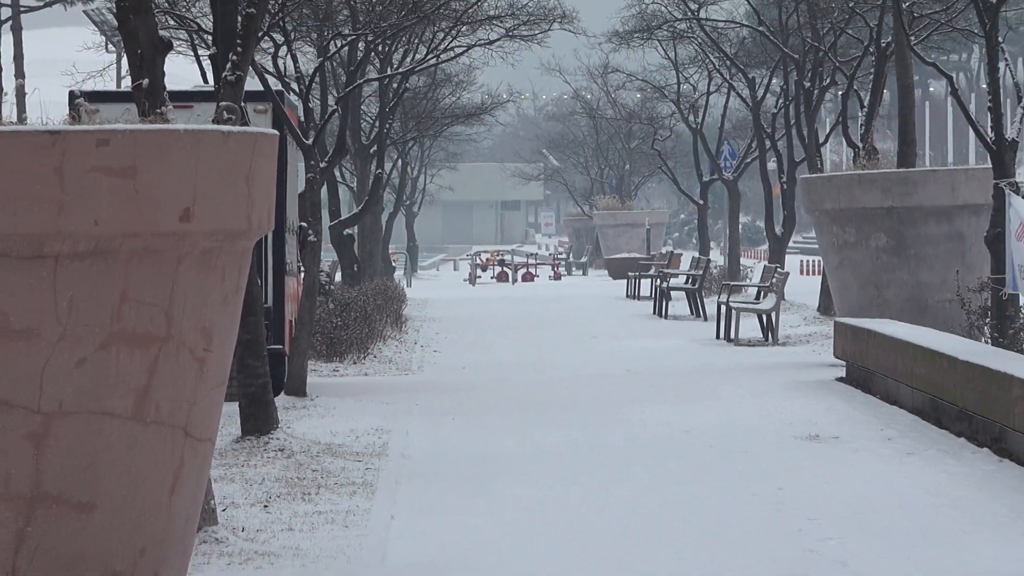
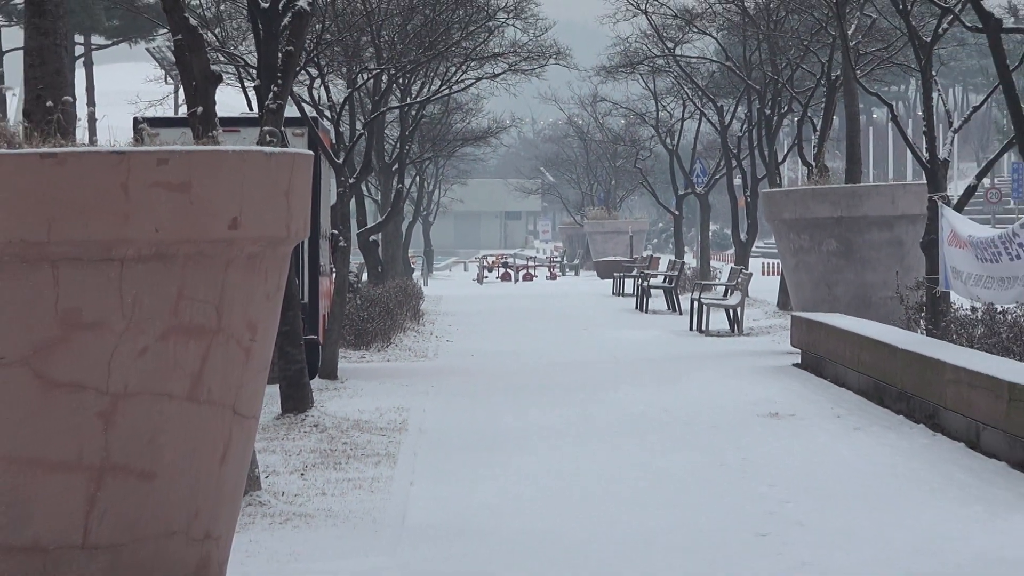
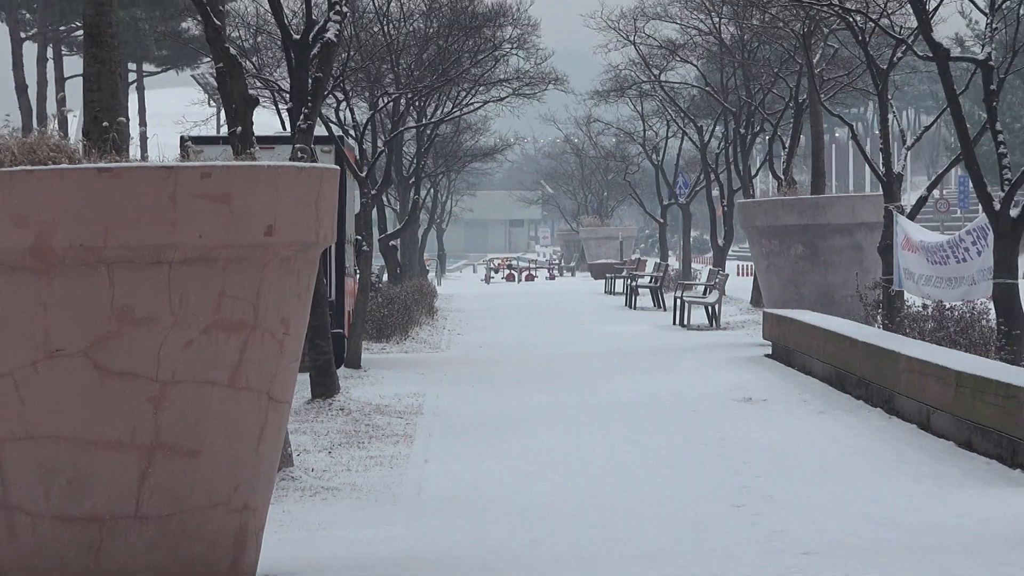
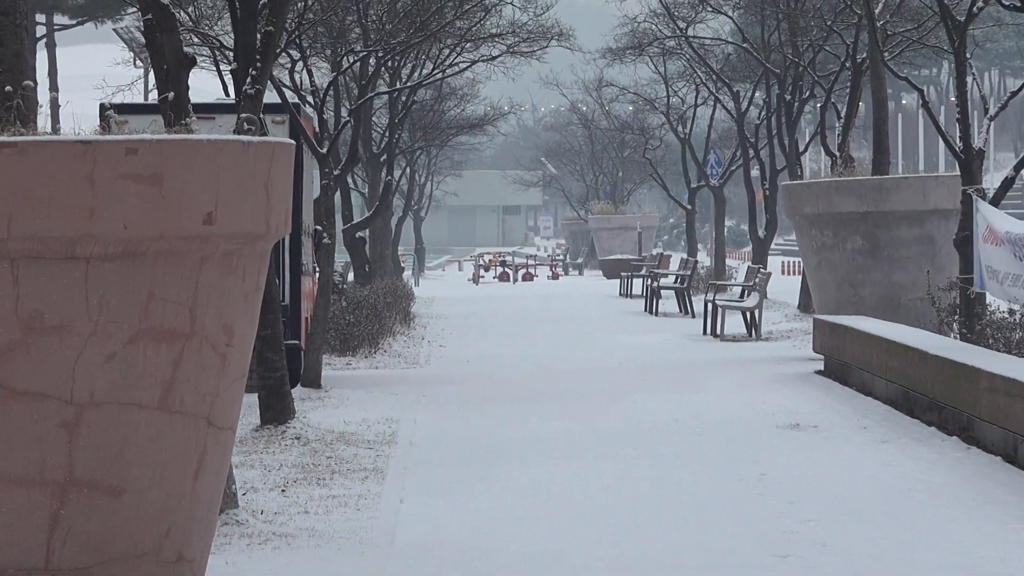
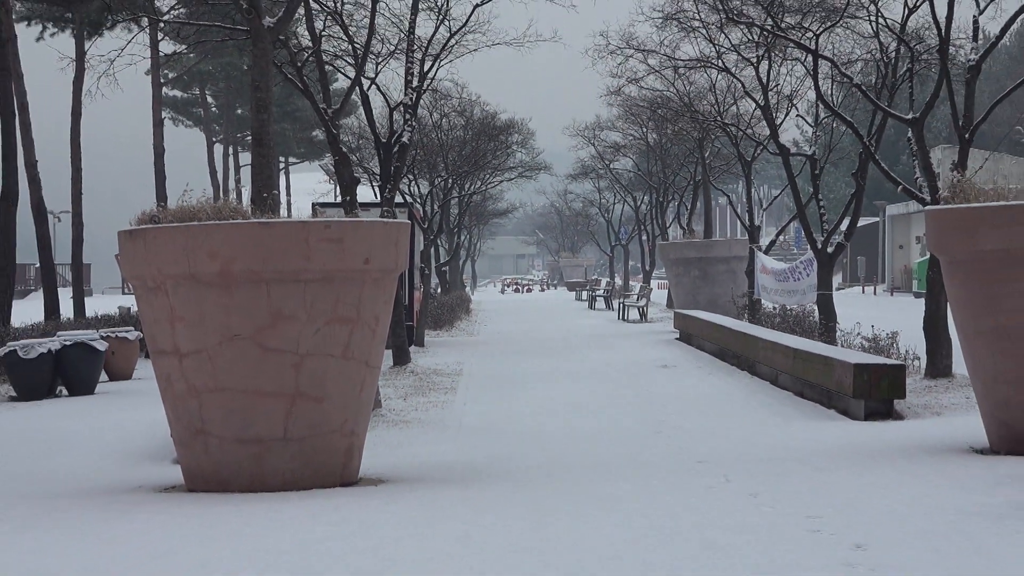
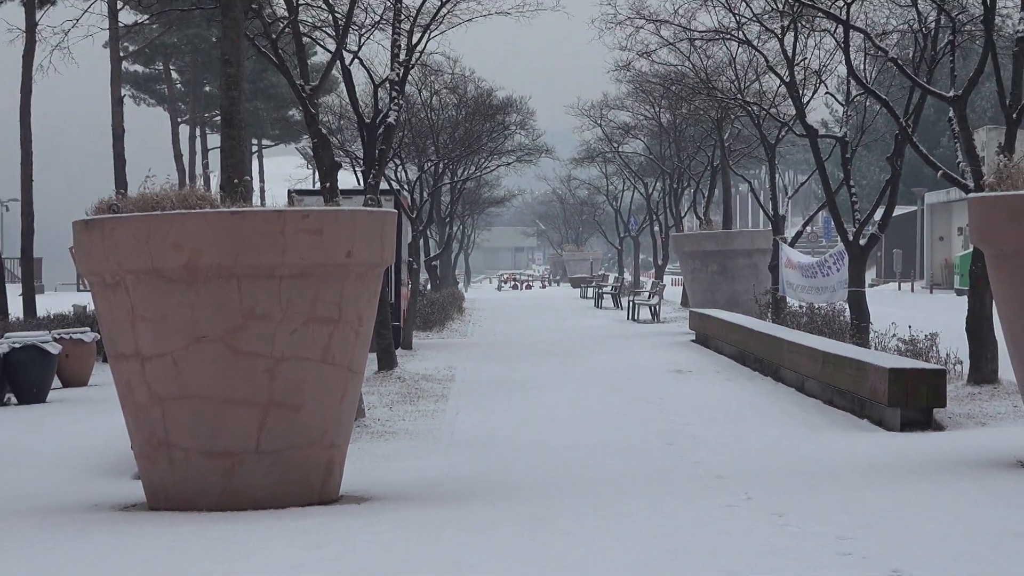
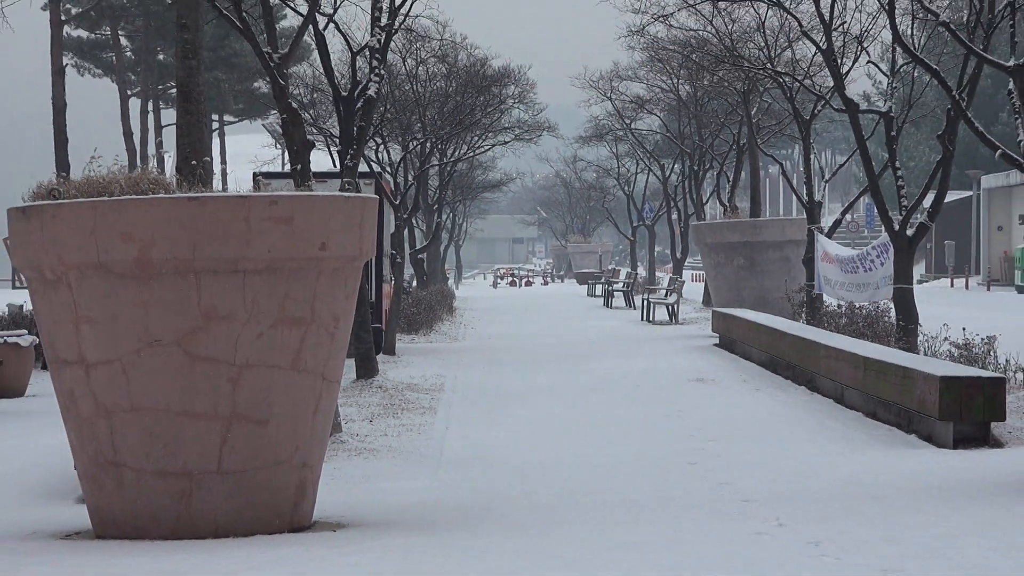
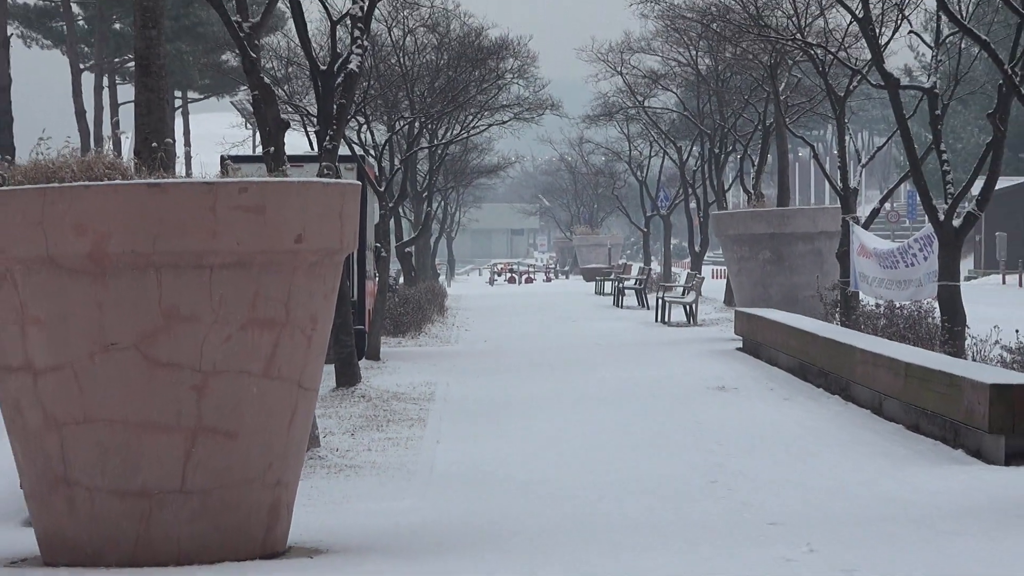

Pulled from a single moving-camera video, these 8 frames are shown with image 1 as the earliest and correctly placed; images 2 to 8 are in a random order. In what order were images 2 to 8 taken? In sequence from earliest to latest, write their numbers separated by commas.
4, 2, 3, 8, 7, 6, 5
